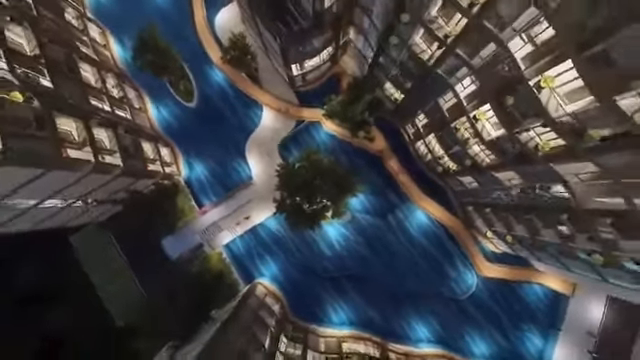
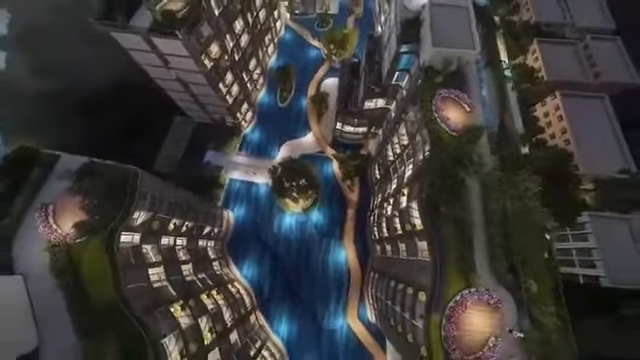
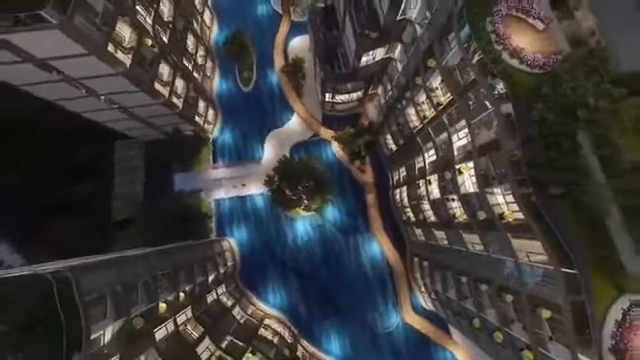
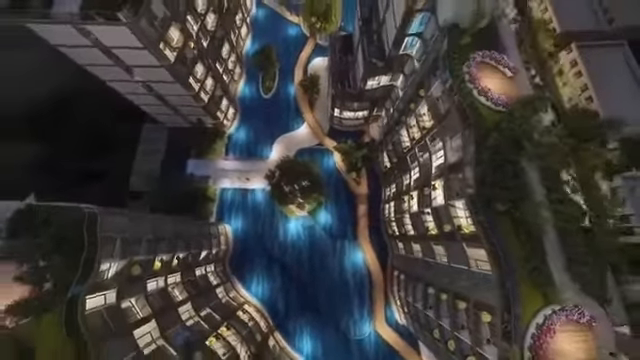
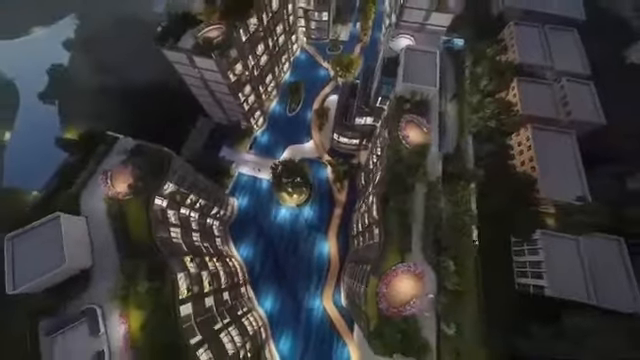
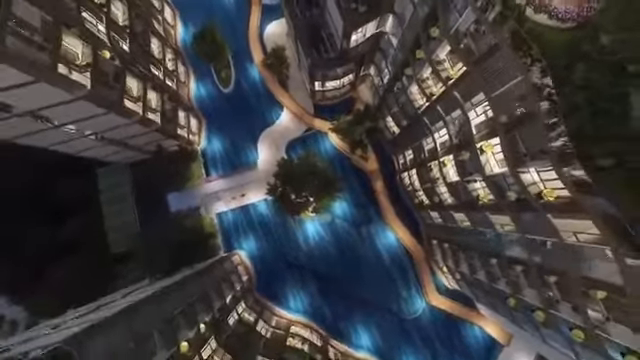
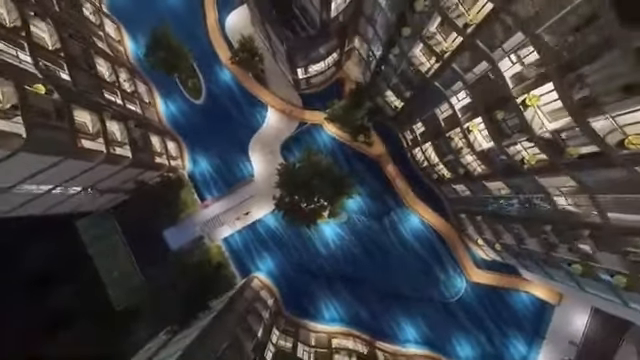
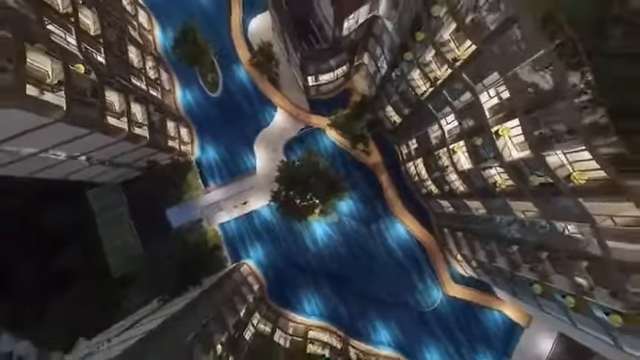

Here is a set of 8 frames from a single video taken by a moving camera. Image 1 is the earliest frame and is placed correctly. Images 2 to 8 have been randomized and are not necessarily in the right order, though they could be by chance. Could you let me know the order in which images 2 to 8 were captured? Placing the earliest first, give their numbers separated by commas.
7, 8, 6, 3, 4, 2, 5
